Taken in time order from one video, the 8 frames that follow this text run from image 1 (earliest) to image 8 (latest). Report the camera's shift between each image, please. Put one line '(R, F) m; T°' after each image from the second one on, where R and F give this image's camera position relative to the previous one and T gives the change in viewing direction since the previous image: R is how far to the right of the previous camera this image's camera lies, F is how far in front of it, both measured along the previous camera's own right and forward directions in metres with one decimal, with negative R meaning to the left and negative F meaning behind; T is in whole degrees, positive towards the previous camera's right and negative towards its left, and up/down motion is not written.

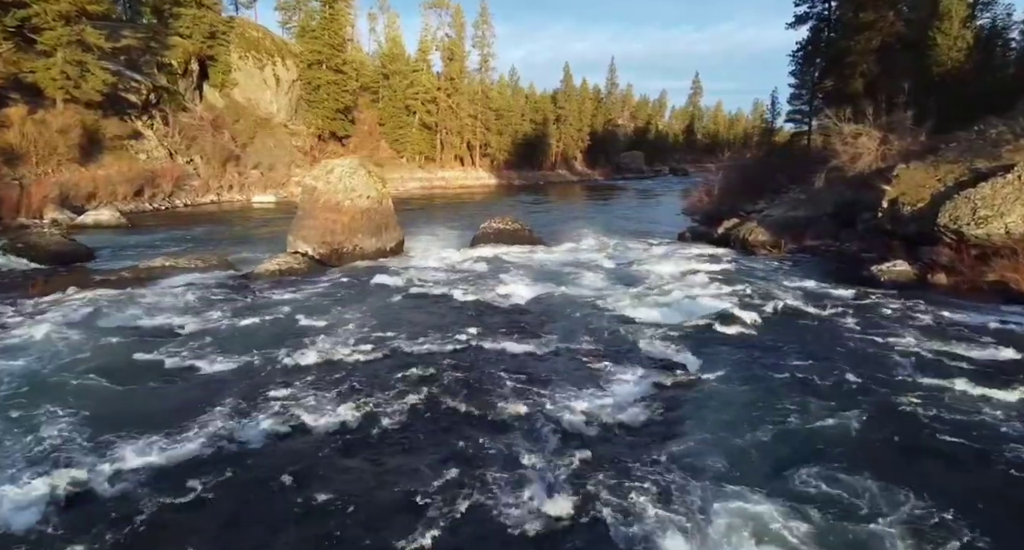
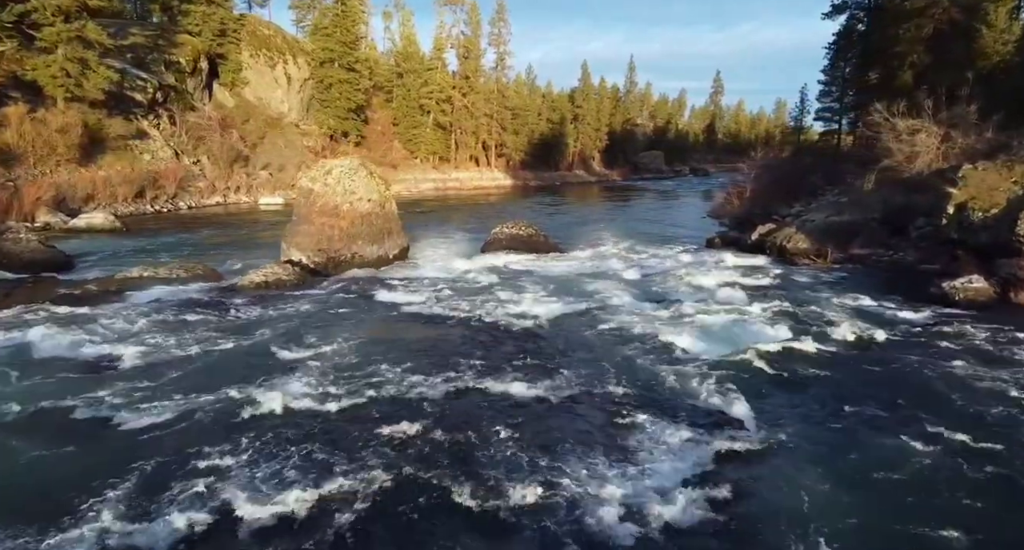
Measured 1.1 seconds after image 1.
(+0.1, +1.8) m; -2°
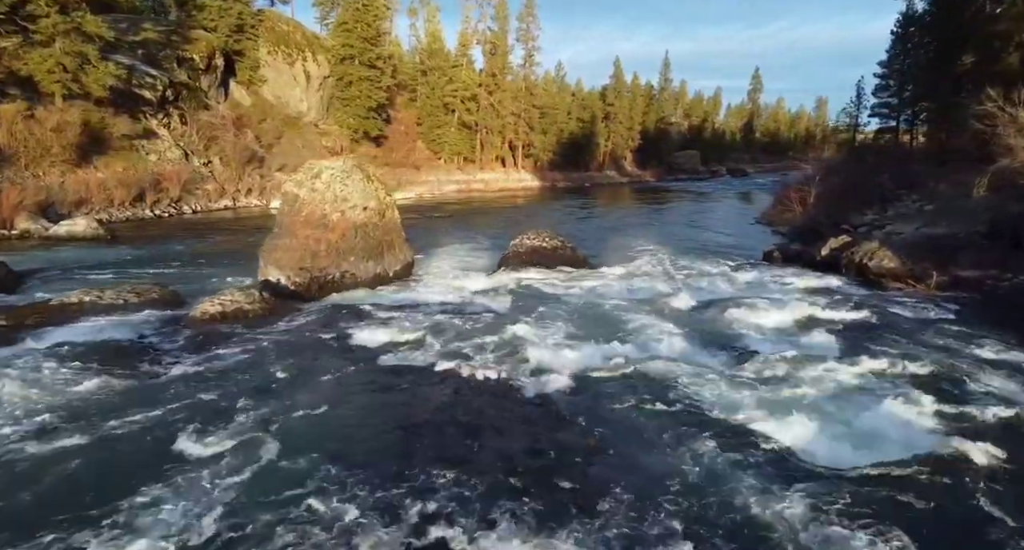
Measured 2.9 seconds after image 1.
(+0.2, +3.2) m; -3°
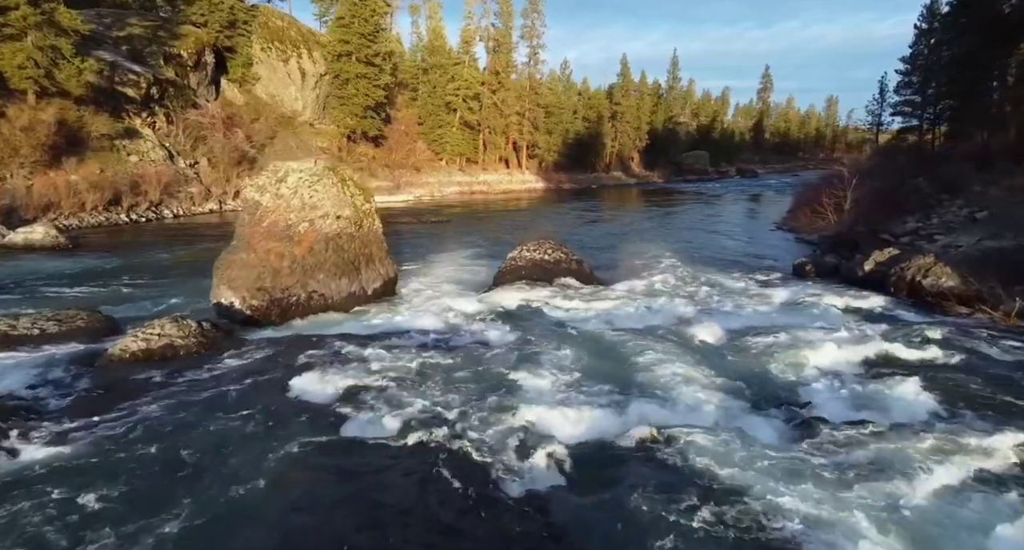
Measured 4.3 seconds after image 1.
(+0.2, +2.2) m; -1°
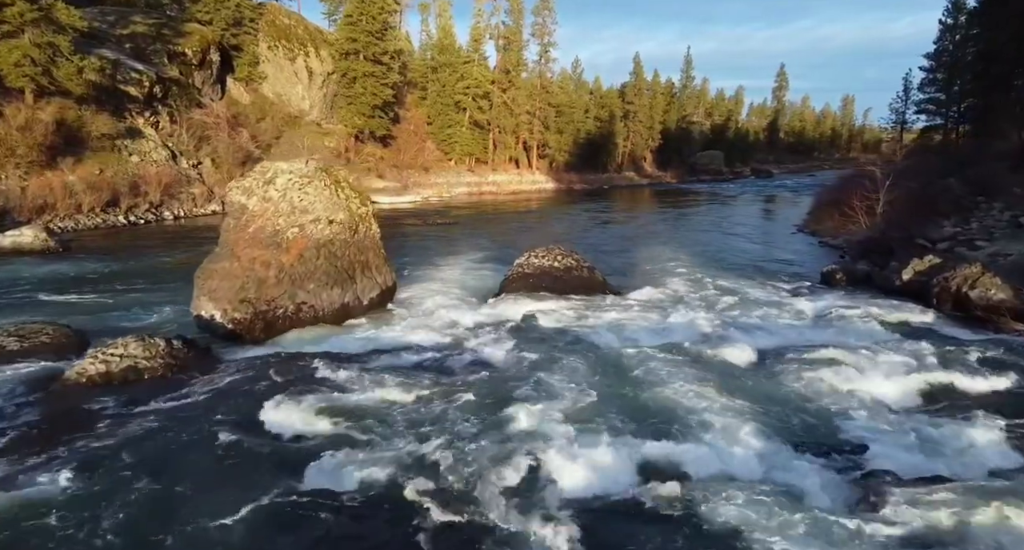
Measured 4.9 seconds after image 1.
(+0.1, +1.1) m; -1°
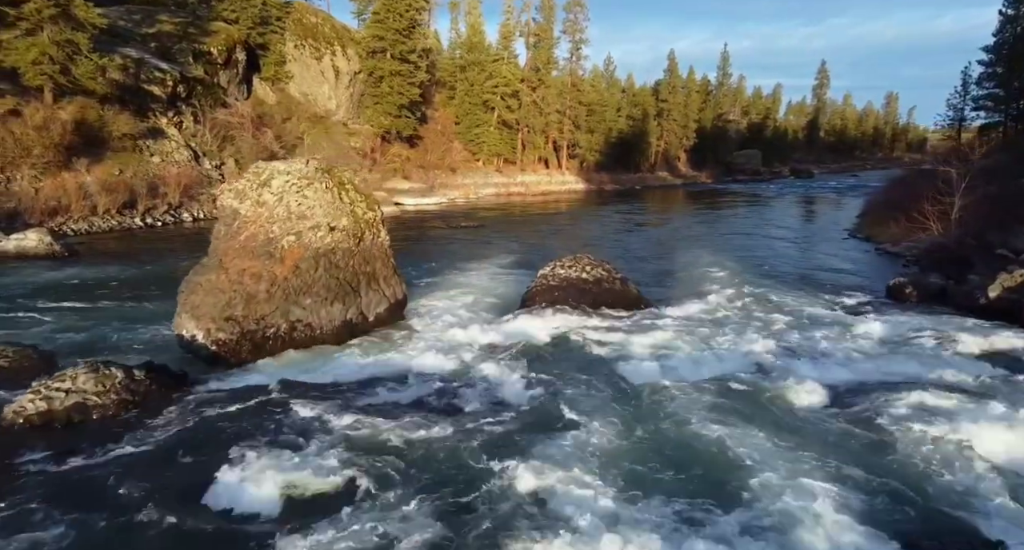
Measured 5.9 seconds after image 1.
(+0.1, +1.6) m; -3°
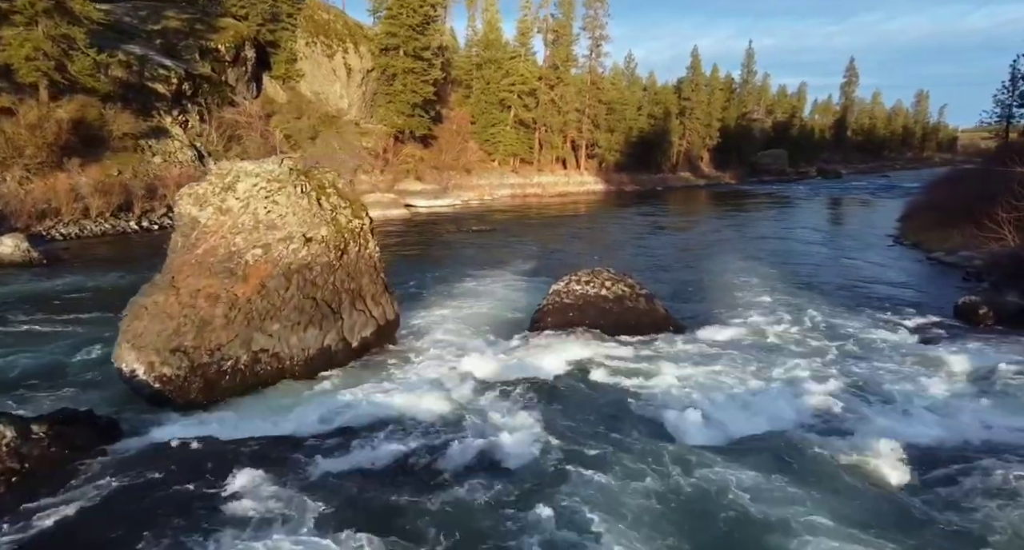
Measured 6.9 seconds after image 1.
(+0.2, +1.8) m; -2°
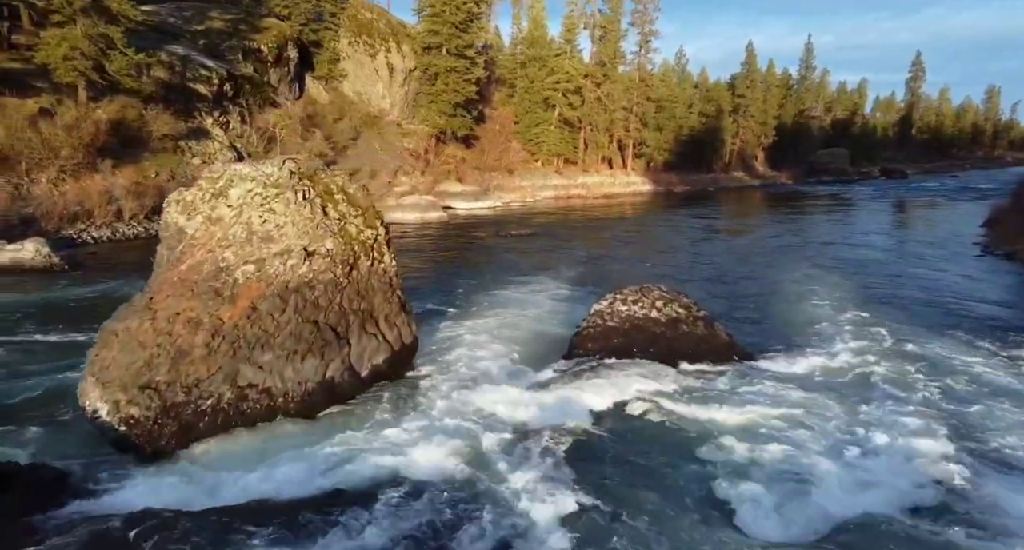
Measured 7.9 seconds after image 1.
(+0.1, +1.6) m; -4°
